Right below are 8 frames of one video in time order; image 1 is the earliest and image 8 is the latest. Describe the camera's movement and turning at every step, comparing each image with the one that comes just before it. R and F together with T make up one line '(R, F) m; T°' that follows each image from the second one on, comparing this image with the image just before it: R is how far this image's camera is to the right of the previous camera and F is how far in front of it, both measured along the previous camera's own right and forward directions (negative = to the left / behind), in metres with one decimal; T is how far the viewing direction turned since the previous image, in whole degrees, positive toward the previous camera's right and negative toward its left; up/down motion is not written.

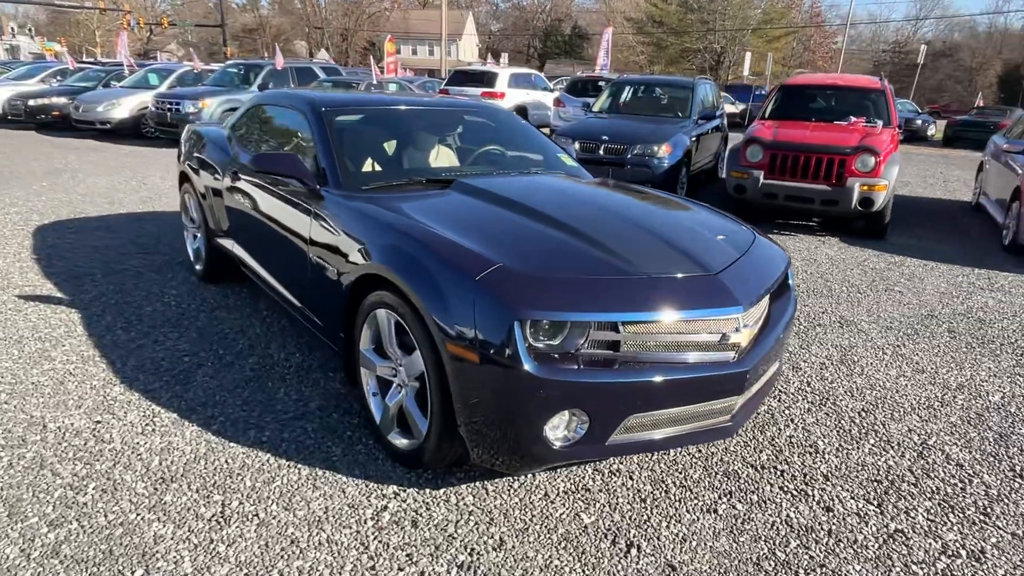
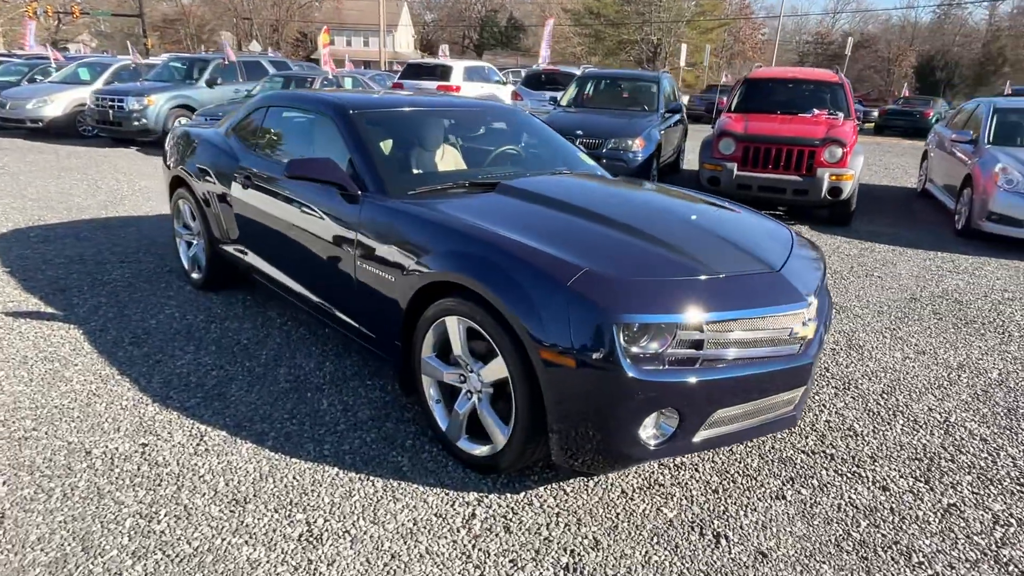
(-0.5, 0.0) m; +5°
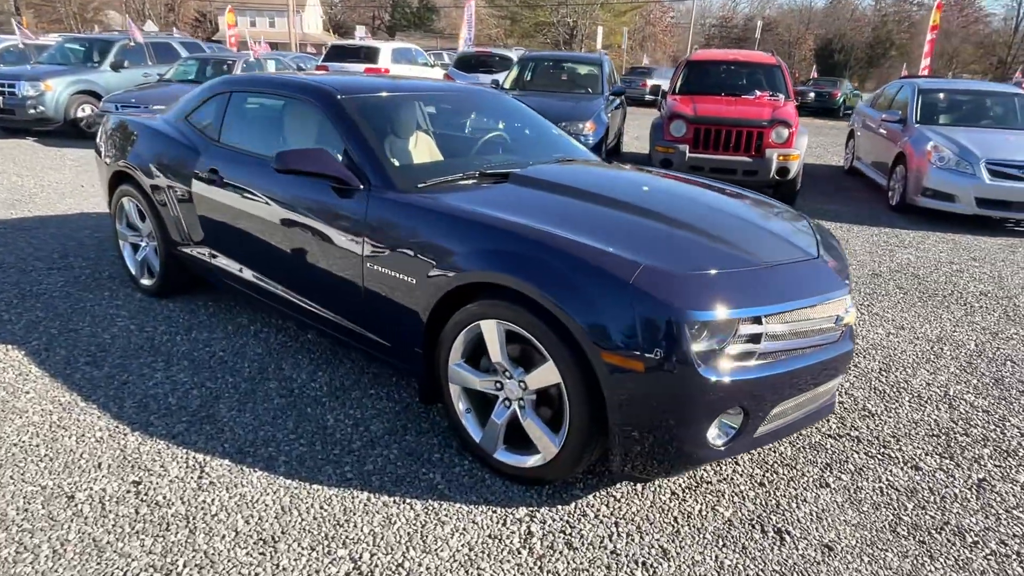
(-0.5, +0.2) m; +7°
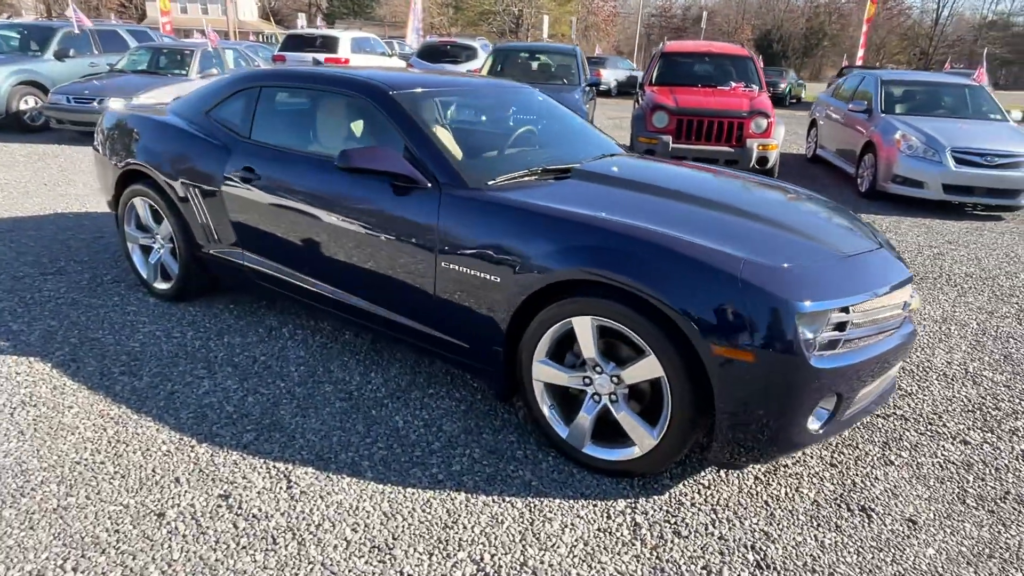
(-0.6, 0.0) m; +5°
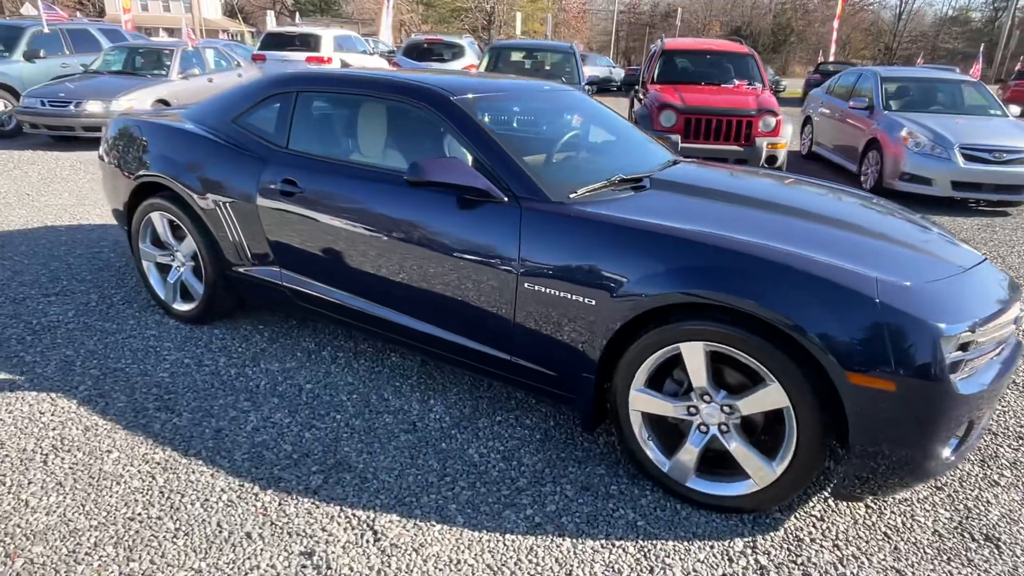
(-0.5, +0.2) m; +2°
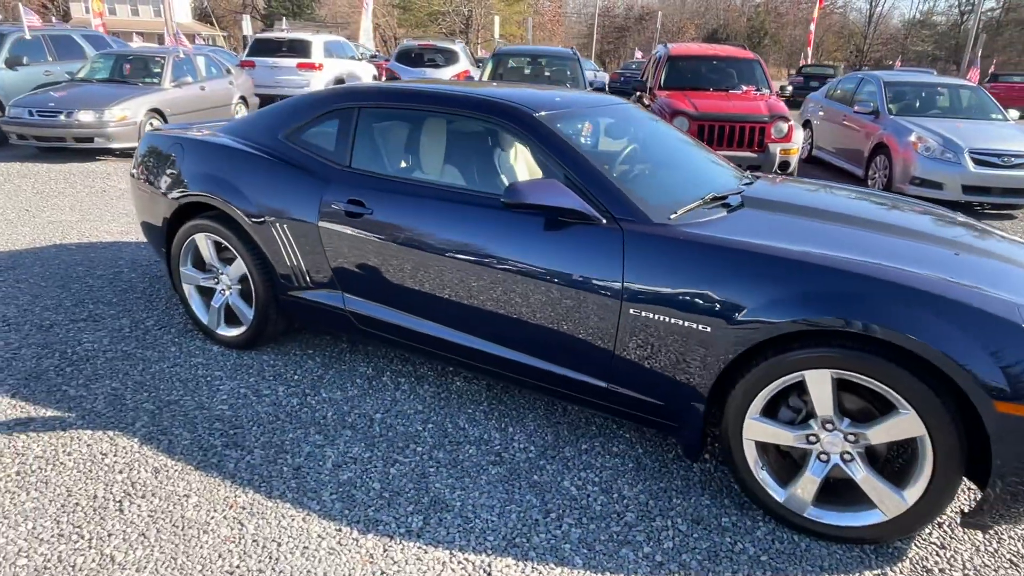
(-0.5, +0.1) m; +2°
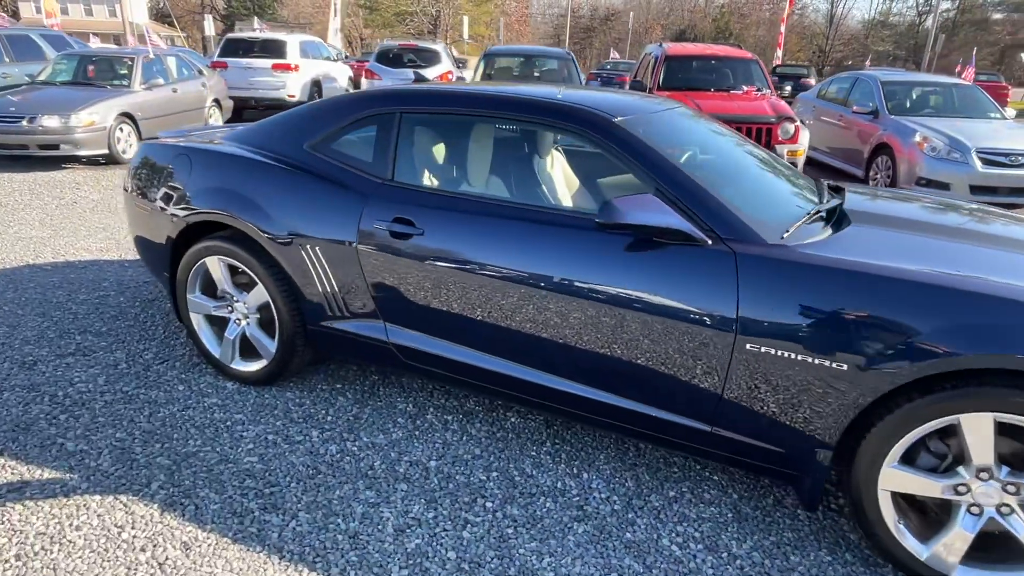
(-0.4, +0.4) m; +3°
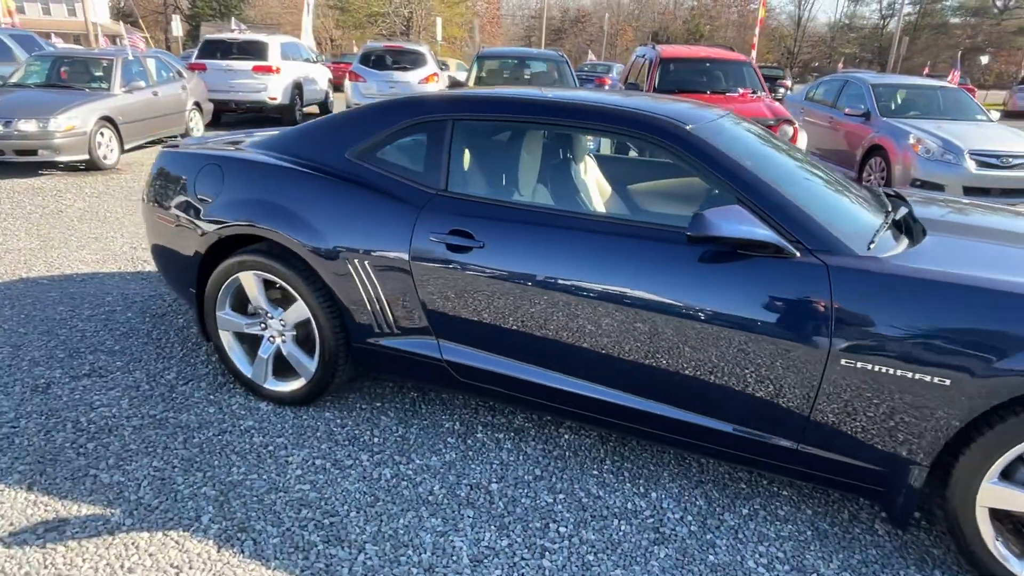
(-0.4, +0.1) m; +2°
